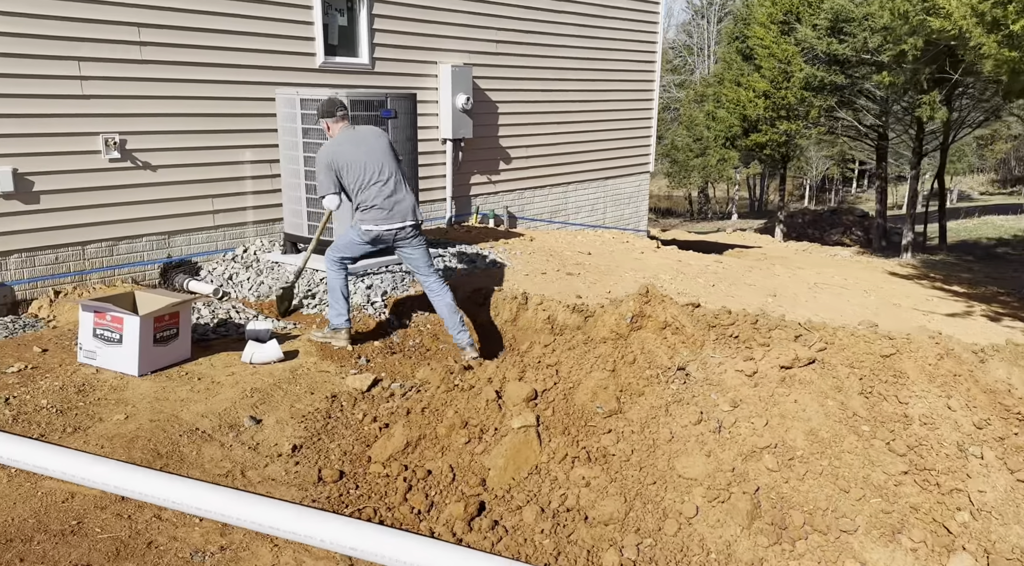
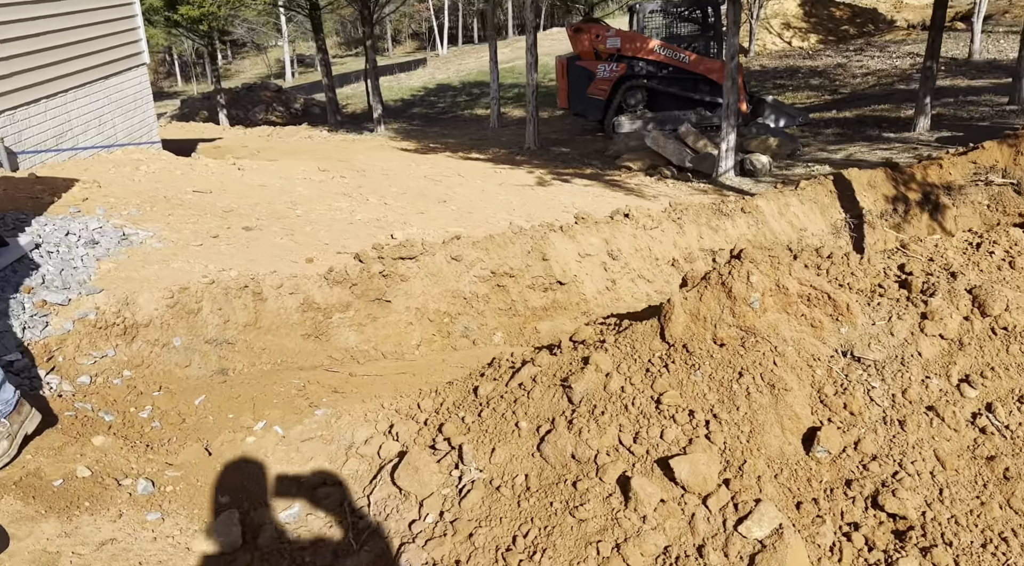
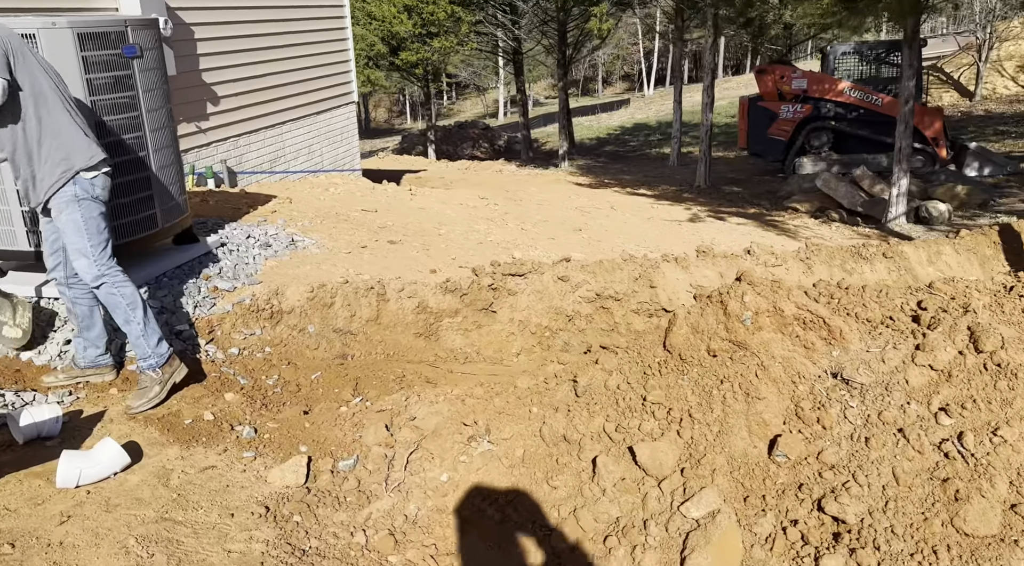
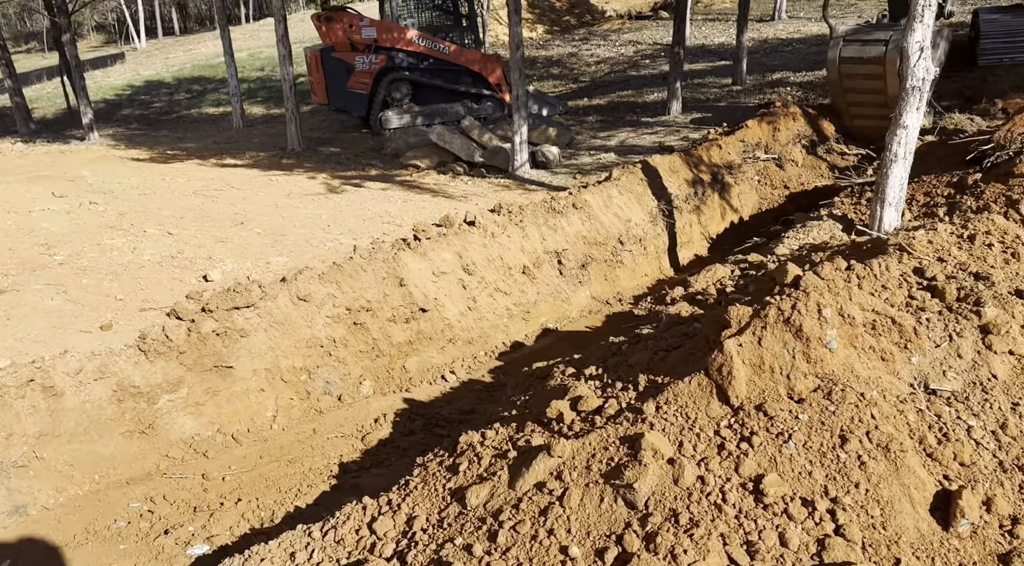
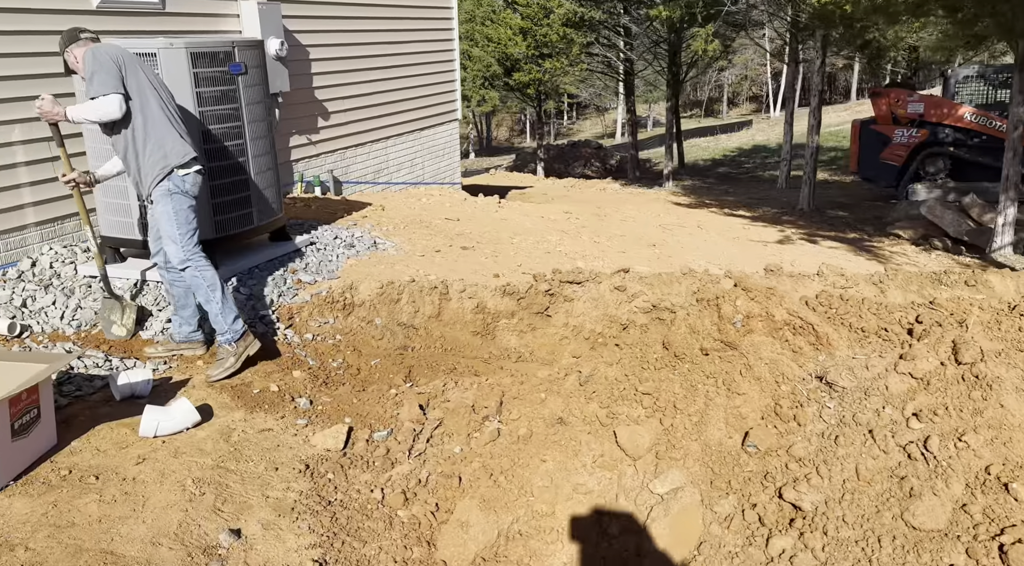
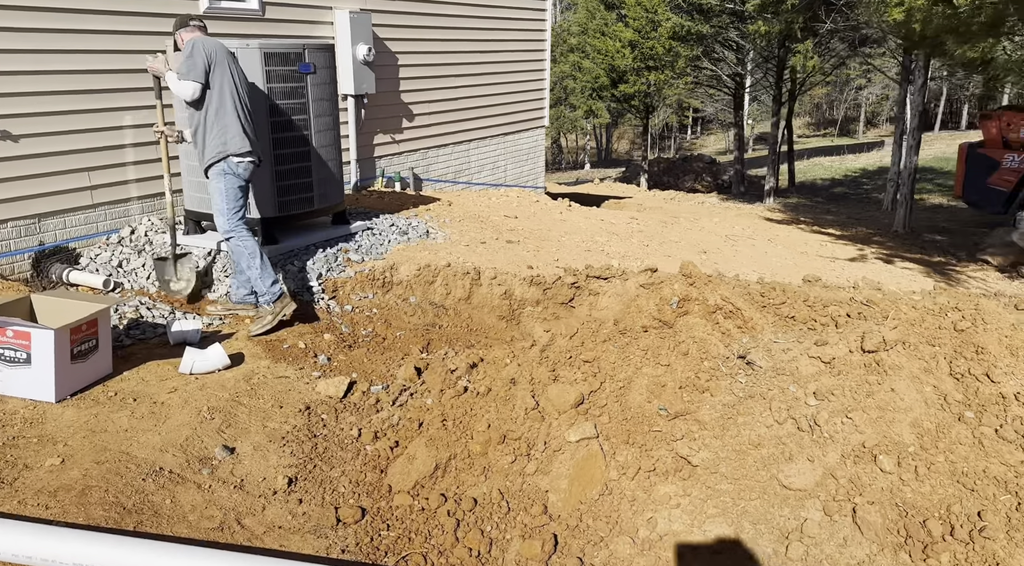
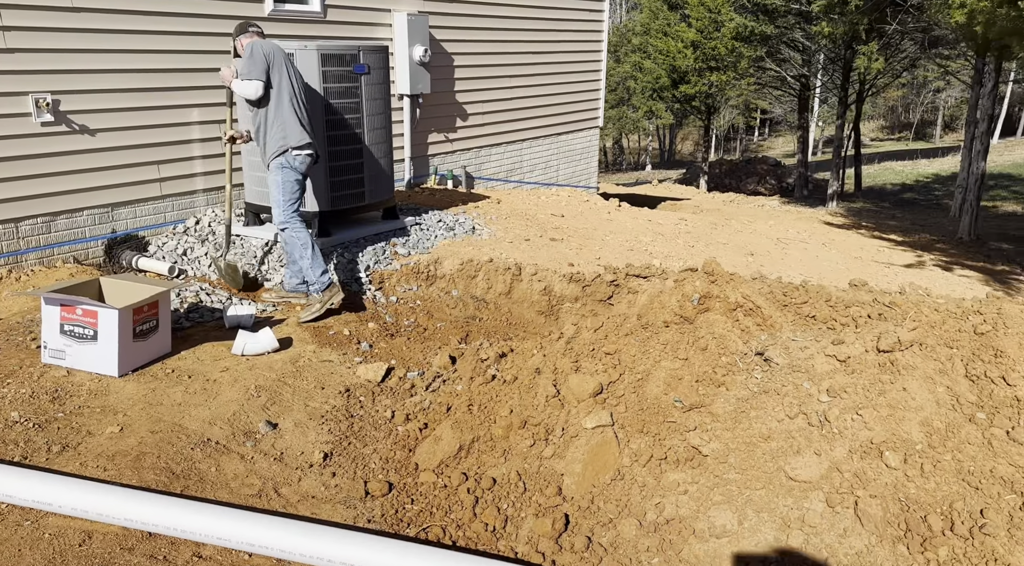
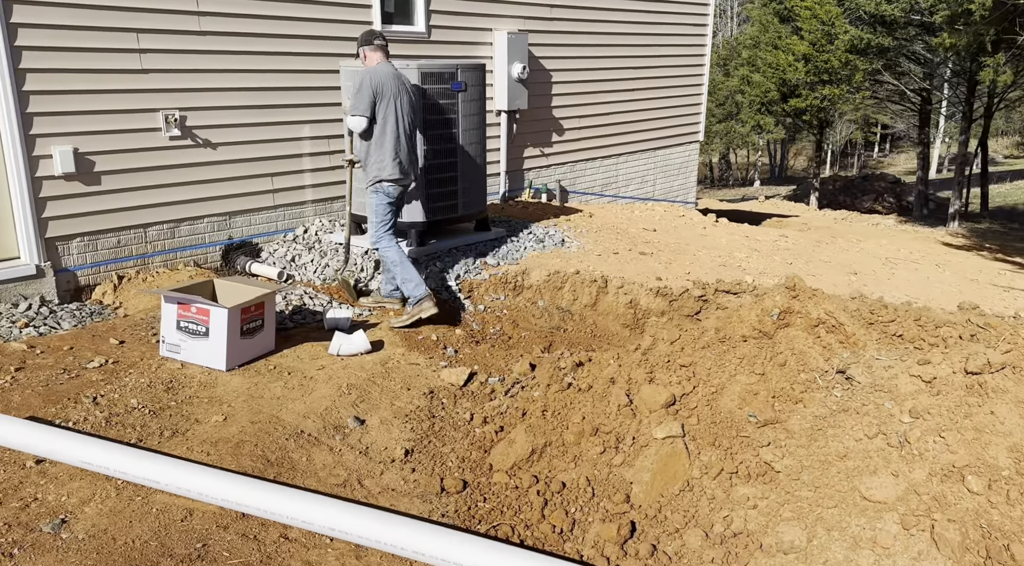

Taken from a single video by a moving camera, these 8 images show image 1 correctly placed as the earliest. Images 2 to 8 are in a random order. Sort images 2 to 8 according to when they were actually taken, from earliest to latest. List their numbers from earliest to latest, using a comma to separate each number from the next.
8, 7, 6, 5, 3, 2, 4
